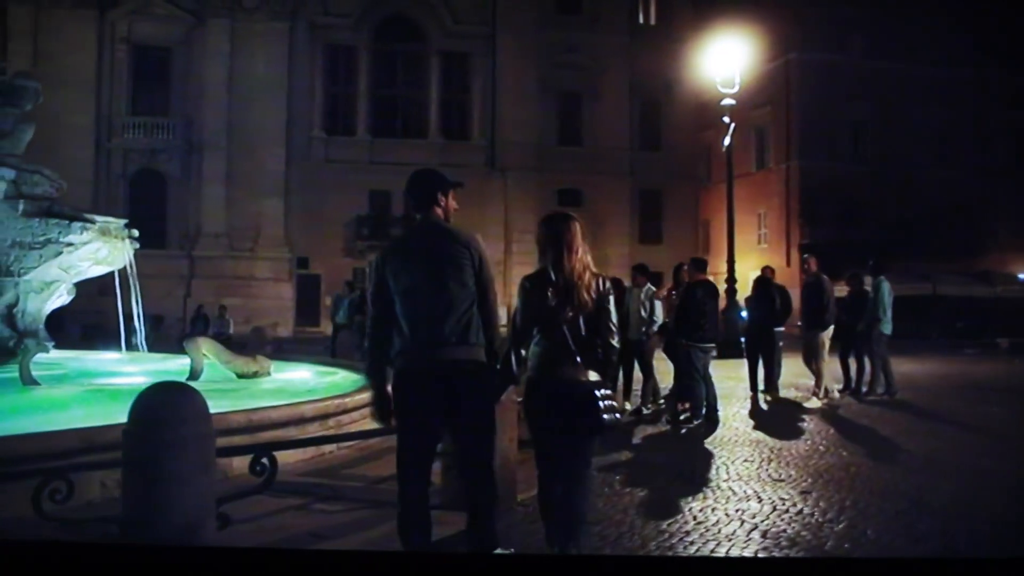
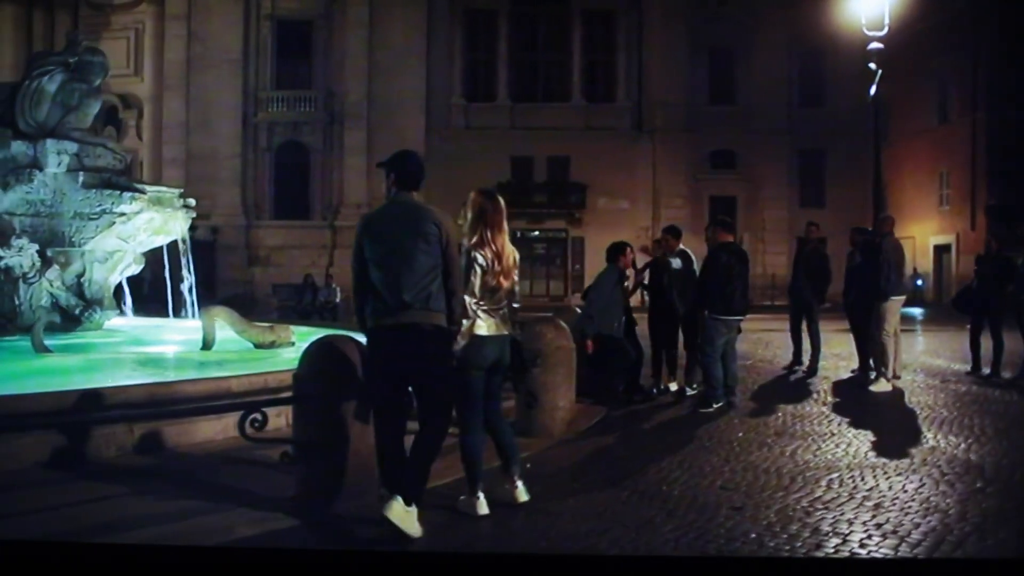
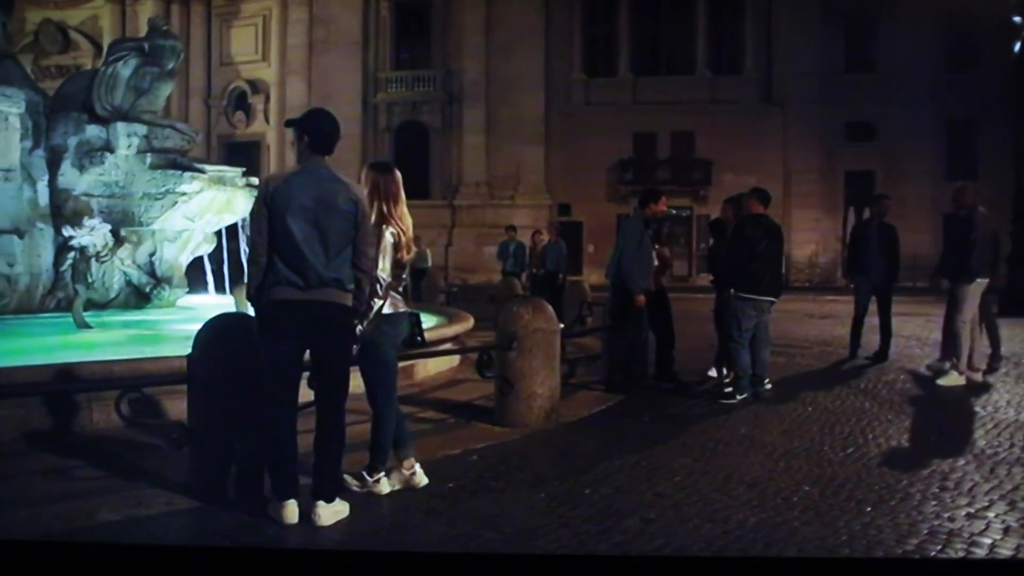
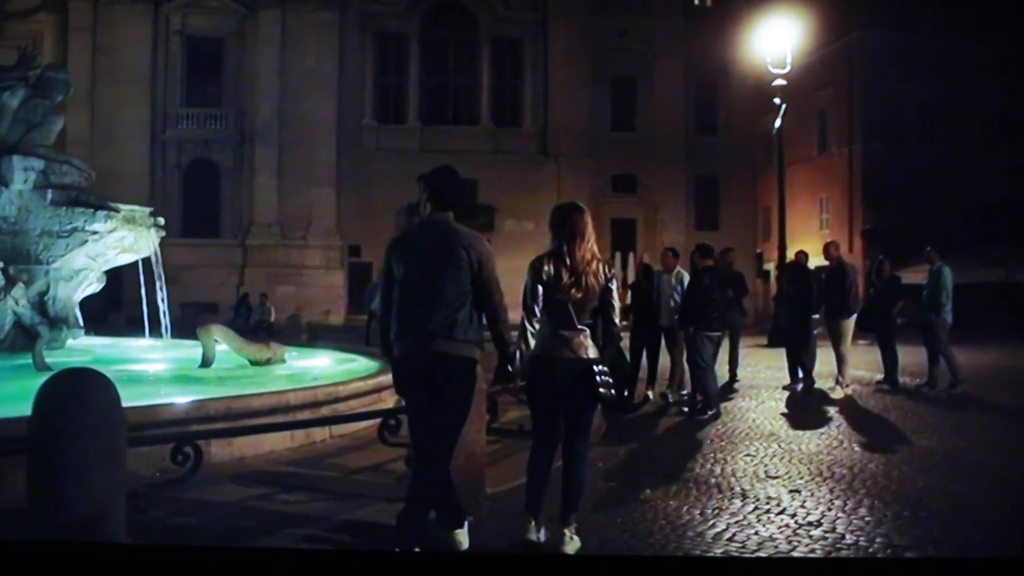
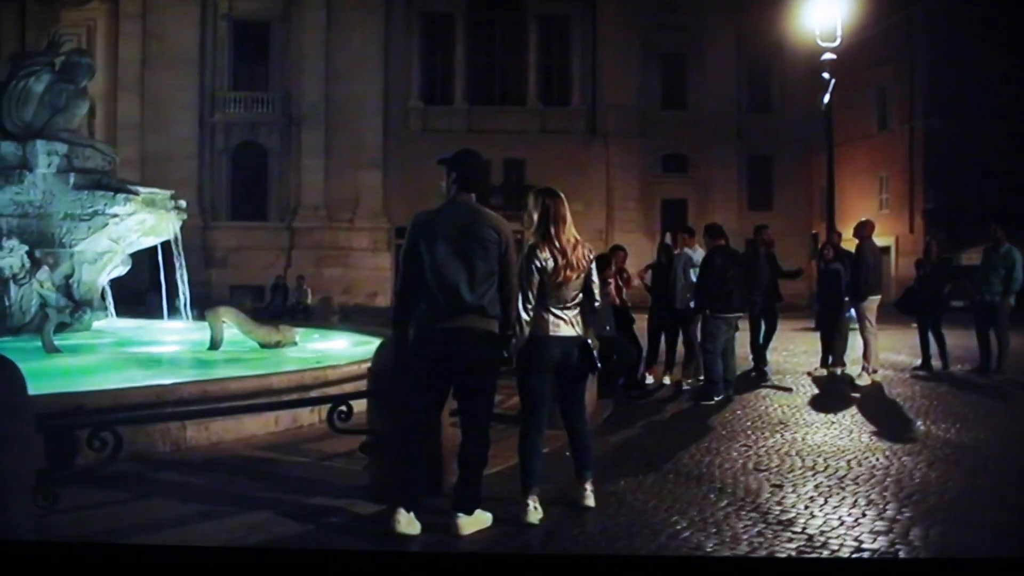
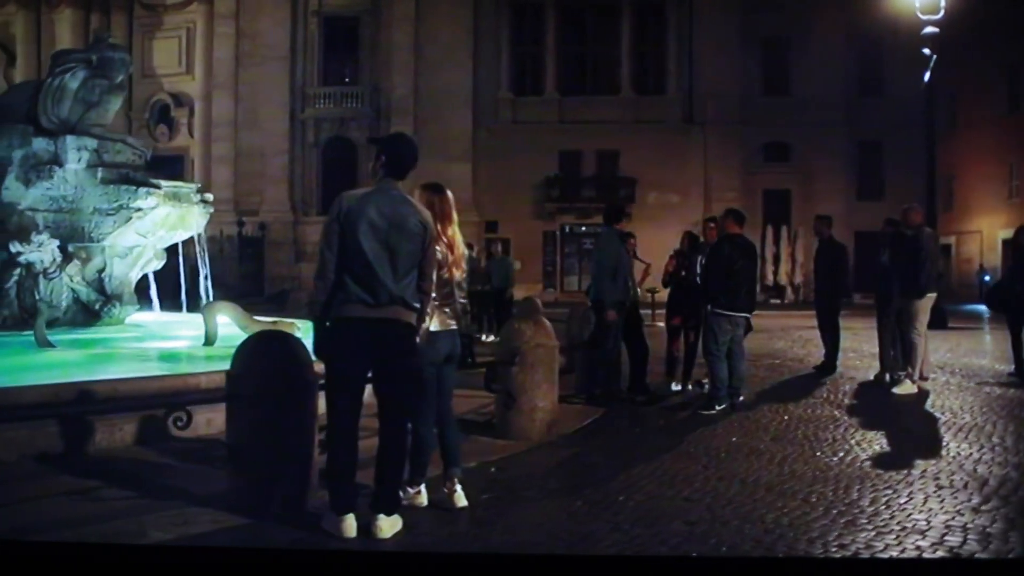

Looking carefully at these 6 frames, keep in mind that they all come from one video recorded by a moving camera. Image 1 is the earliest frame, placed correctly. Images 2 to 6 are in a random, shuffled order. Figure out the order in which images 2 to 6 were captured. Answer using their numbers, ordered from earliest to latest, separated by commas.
4, 5, 2, 6, 3
